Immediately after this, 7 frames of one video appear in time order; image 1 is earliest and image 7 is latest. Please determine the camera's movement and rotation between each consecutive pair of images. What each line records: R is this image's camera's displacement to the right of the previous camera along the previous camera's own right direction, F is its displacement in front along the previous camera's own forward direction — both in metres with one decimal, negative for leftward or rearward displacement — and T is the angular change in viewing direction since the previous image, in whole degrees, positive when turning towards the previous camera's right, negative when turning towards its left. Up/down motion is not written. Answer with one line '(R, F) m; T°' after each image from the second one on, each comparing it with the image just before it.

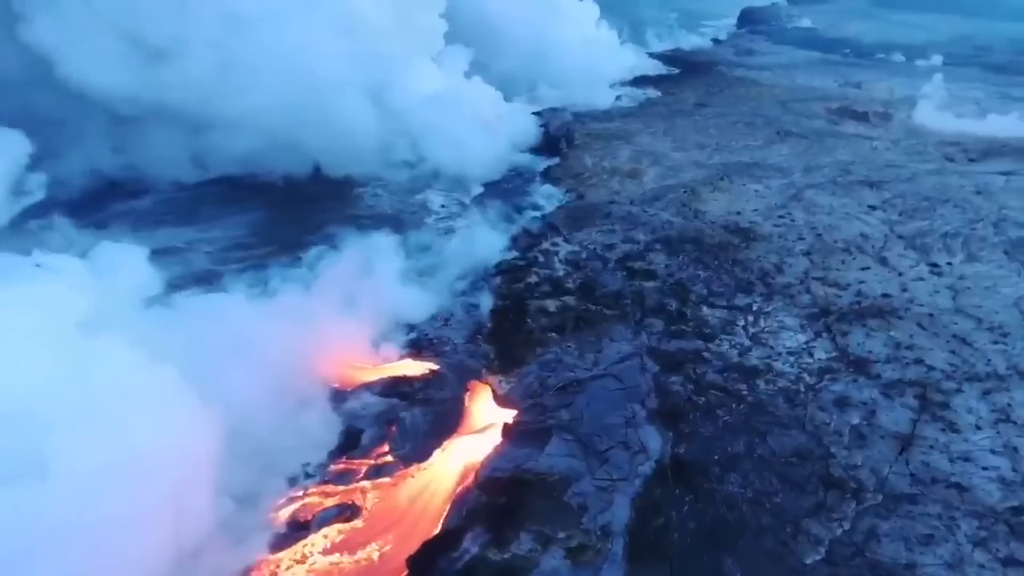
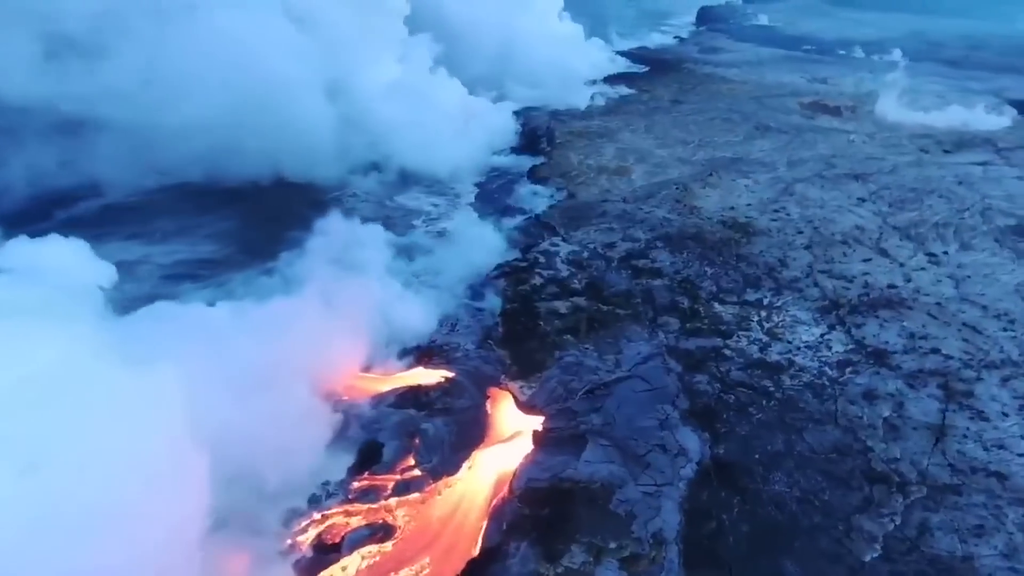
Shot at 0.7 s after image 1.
(-1.2, +0.4) m; +3°
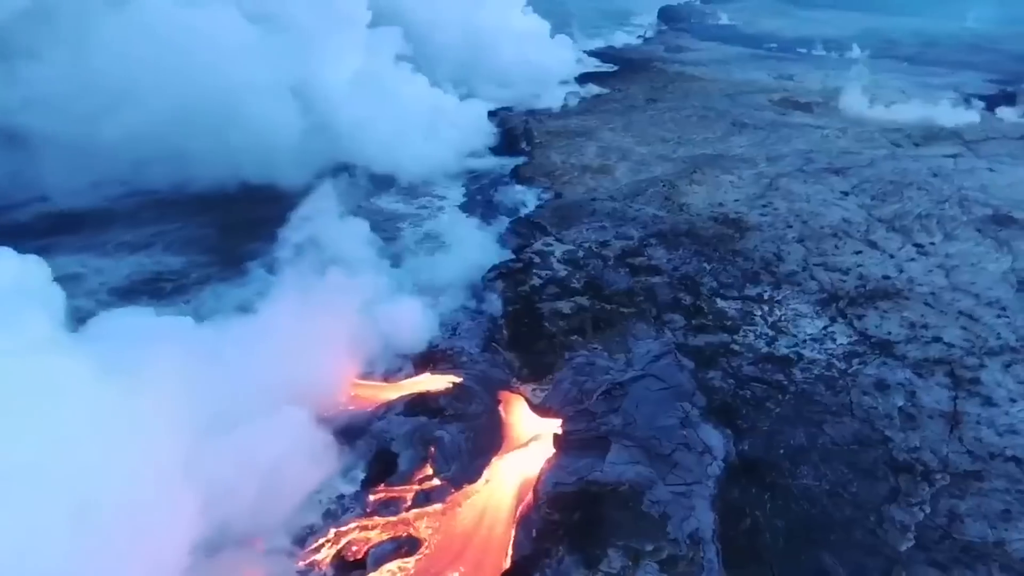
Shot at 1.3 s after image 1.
(-0.9, +0.3) m; +3°
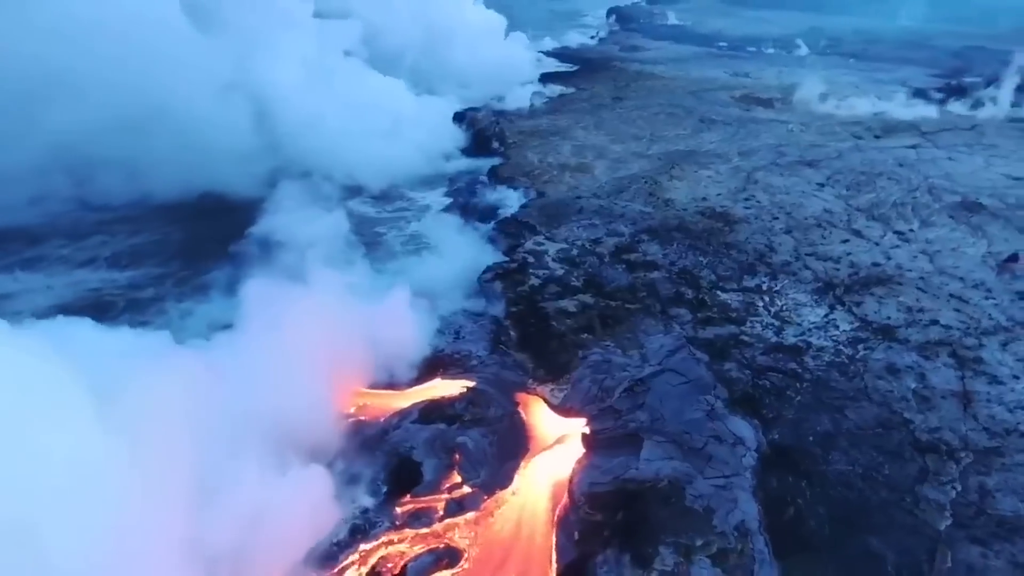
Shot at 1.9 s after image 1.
(-1.2, +0.3) m; +4°
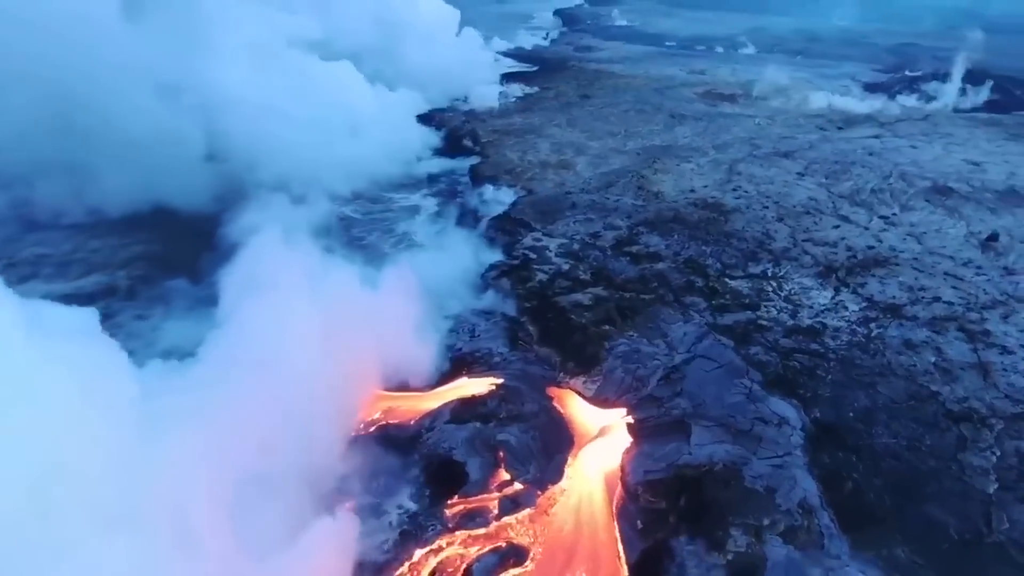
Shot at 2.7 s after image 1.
(-1.6, +0.2) m; +5°
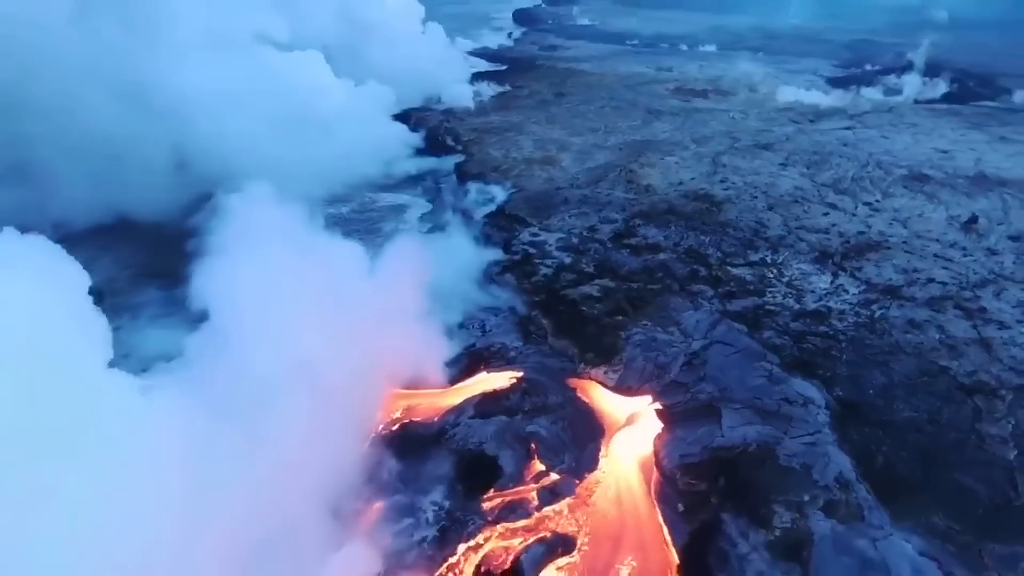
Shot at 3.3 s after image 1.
(-1.2, 0.0) m; +3°
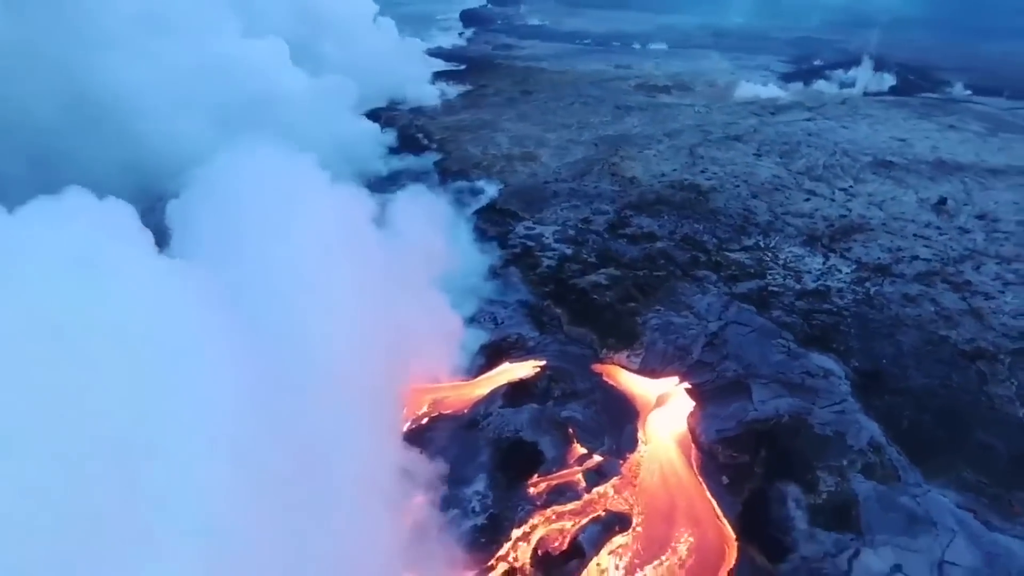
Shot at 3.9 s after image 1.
(-1.5, -0.1) m; +5°
